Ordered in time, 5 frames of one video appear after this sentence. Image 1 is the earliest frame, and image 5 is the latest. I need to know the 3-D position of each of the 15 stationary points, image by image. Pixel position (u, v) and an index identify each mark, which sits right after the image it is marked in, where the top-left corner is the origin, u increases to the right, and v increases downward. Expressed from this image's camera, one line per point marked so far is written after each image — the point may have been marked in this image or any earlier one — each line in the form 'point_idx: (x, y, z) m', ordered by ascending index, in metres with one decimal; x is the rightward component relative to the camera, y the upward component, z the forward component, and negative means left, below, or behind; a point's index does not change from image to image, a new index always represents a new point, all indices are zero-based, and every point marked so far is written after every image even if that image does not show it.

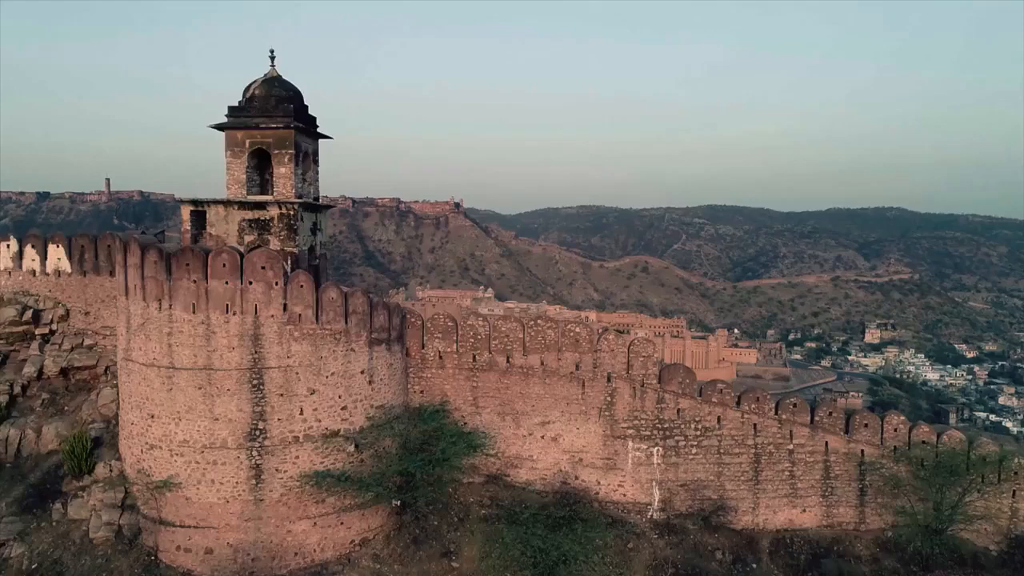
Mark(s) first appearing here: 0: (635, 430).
0: (+1.5, -1.8, +9.4) m
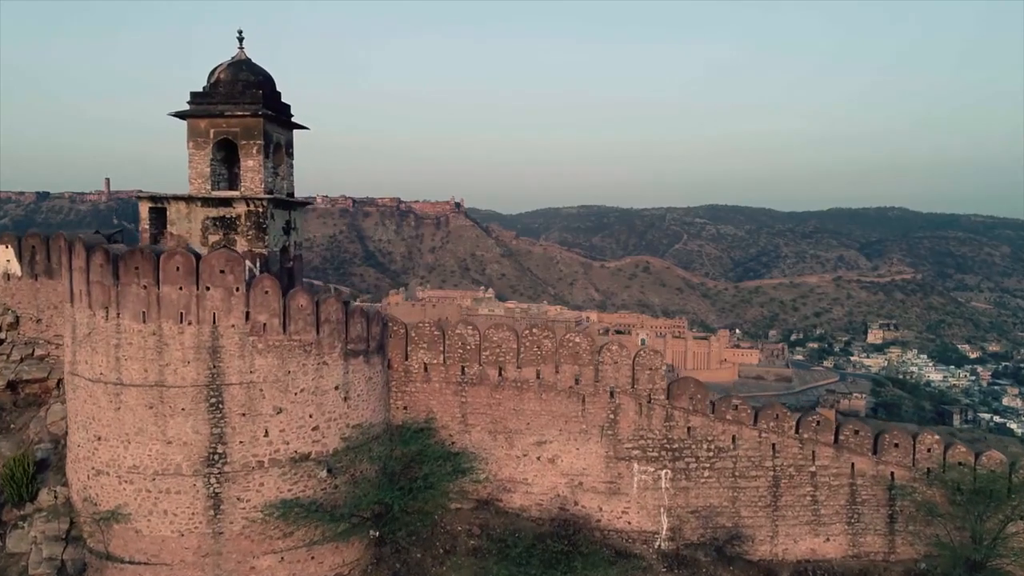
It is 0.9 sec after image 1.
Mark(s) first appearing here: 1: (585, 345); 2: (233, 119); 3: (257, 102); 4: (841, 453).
0: (+1.4, -1.8, +8.4) m
1: (+0.8, -0.6, +8.4) m
2: (-3.1, +1.9, +8.5) m
3: (-2.8, +2.1, +8.5) m
4: (+3.7, -1.8, +8.5) m
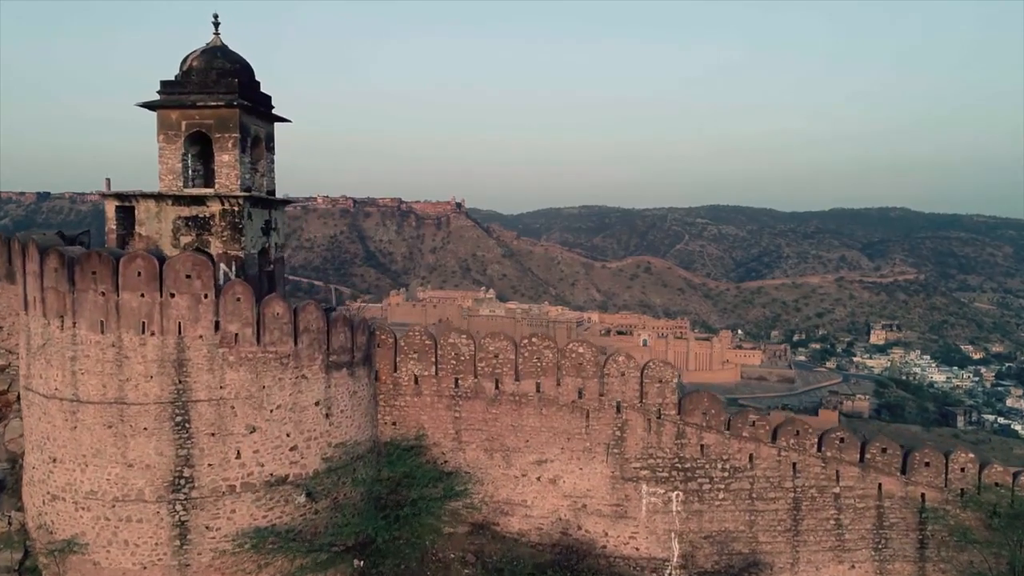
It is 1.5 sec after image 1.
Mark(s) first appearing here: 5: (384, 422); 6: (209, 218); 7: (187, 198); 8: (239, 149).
0: (+1.4, -1.9, +7.8) m
1: (+0.8, -0.7, +7.7) m
2: (-3.1, +1.8, +7.8) m
3: (-2.9, +2.0, +7.8) m
4: (+3.7, -1.9, +7.8) m
5: (-1.3, -1.4, +8.0) m
6: (-3.1, +0.7, +7.8) m
7: (-3.3, +0.9, +7.7) m
8: (-2.8, +1.4, +7.9) m
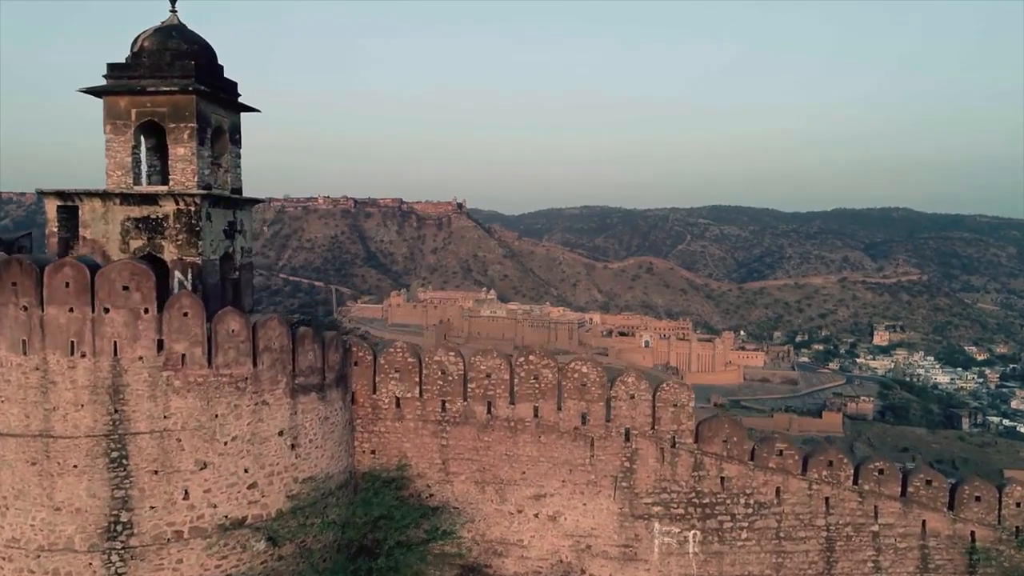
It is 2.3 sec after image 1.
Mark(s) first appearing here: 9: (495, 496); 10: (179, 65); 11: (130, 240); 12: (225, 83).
0: (+1.4, -2.0, +6.8) m
1: (+0.7, -0.8, +6.8) m
2: (-3.2, +1.7, +6.9) m
3: (-2.9, +1.9, +6.9) m
4: (+3.6, -2.0, +6.9) m
5: (-1.4, -1.5, +7.0) m
6: (-3.2, +0.6, +6.9) m
7: (-3.4, +0.8, +6.8) m
8: (-2.9, +1.3, +7.0) m
9: (-0.2, -1.9, +7.0) m
10: (-3.0, +2.0, +6.9) m
11: (-3.5, +0.4, +6.9) m
12: (-2.8, +2.0, +7.5) m
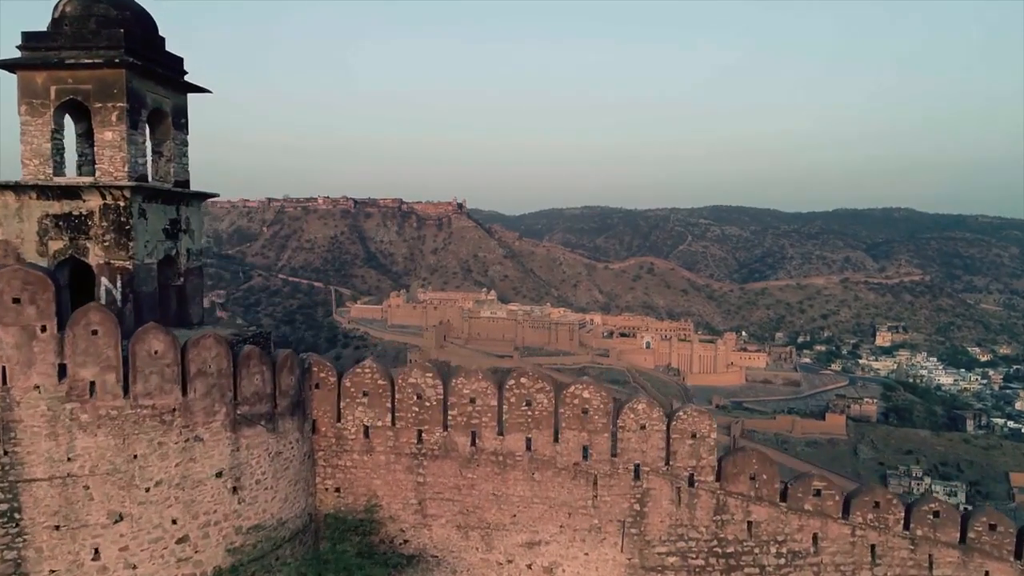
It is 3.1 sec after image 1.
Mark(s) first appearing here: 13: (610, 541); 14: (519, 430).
0: (+1.3, -2.0, +5.8) m
1: (+0.6, -0.9, +5.7) m
2: (-3.3, +1.7, +5.8) m
3: (-3.0, +1.9, +5.8) m
4: (+3.5, -2.1, +5.8) m
5: (-1.5, -1.6, +6.0) m
6: (-3.3, +0.5, +5.8) m
7: (-3.5, +0.7, +5.7) m
8: (-3.0, +1.3, +5.9) m
9: (-0.2, -2.0, +5.9) m
10: (-3.1, +2.0, +5.8) m
11: (-3.5, +0.4, +5.8) m
12: (-2.9, +1.9, +6.4) m
13: (+0.8, -1.9, +5.8) m
14: (+0.1, -1.1, +5.8) m
